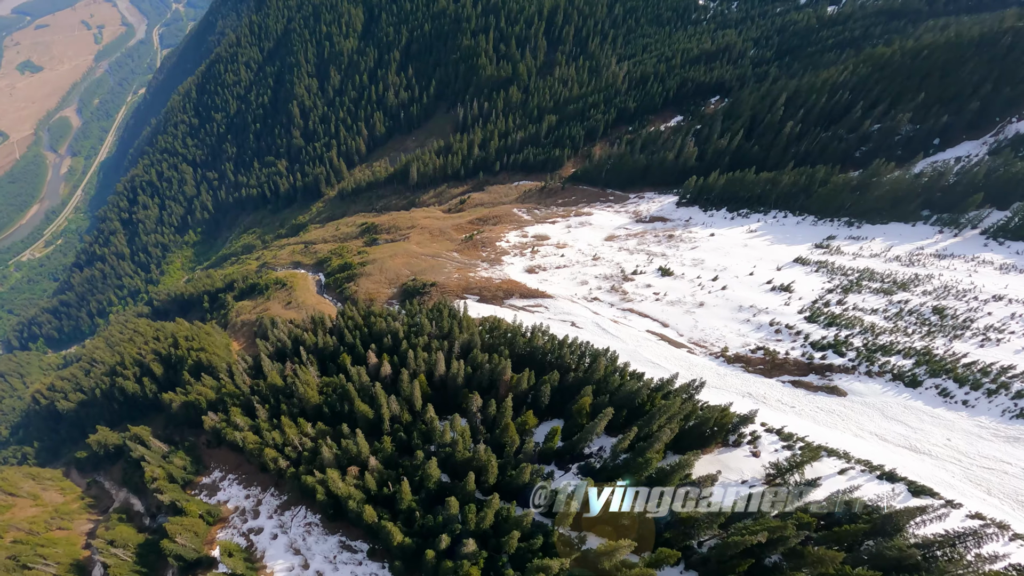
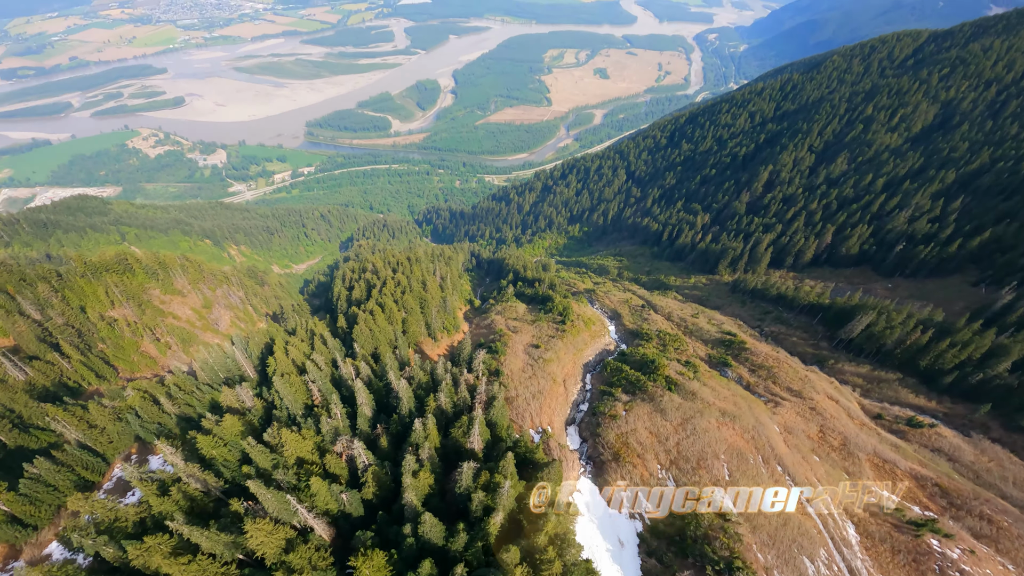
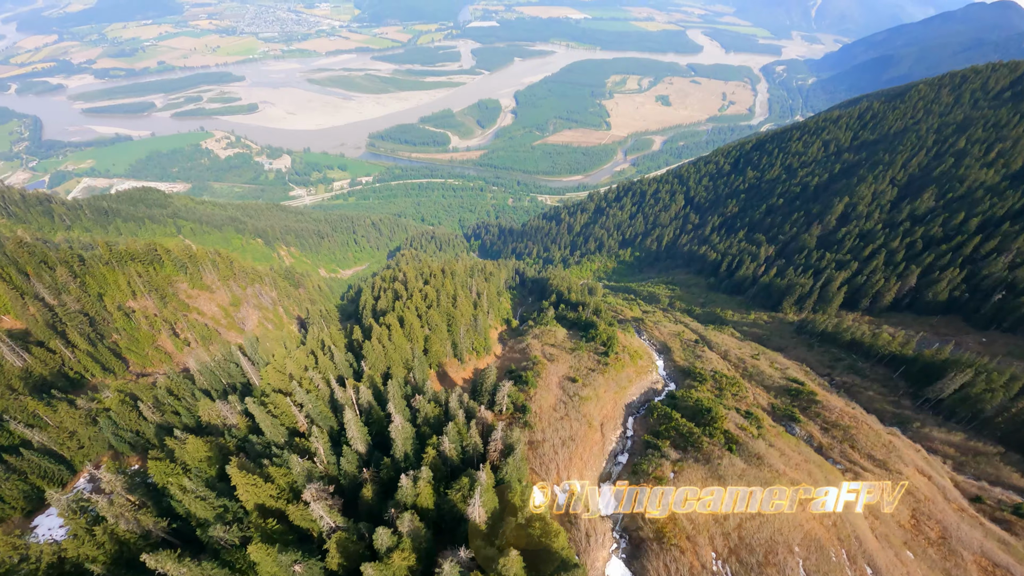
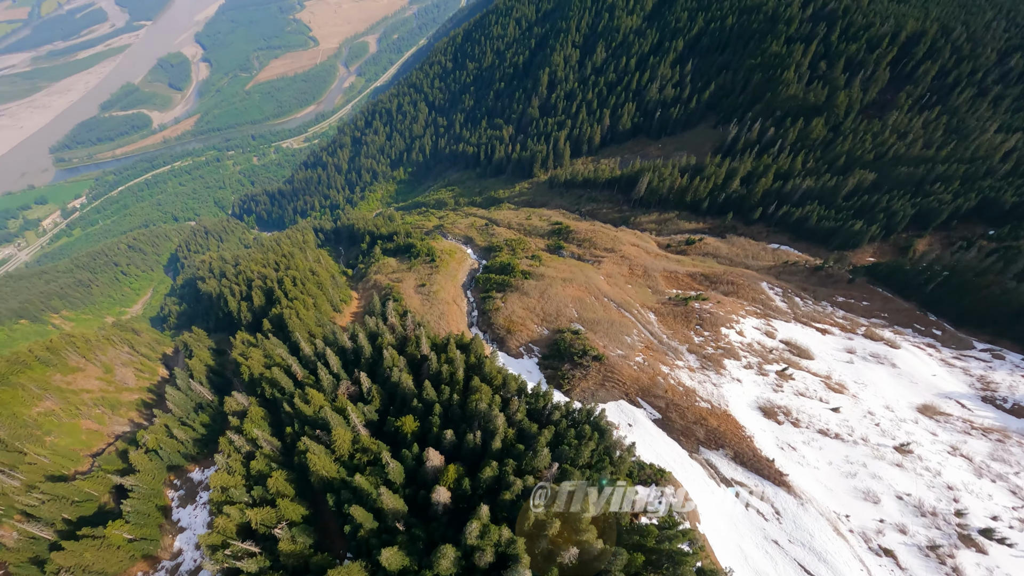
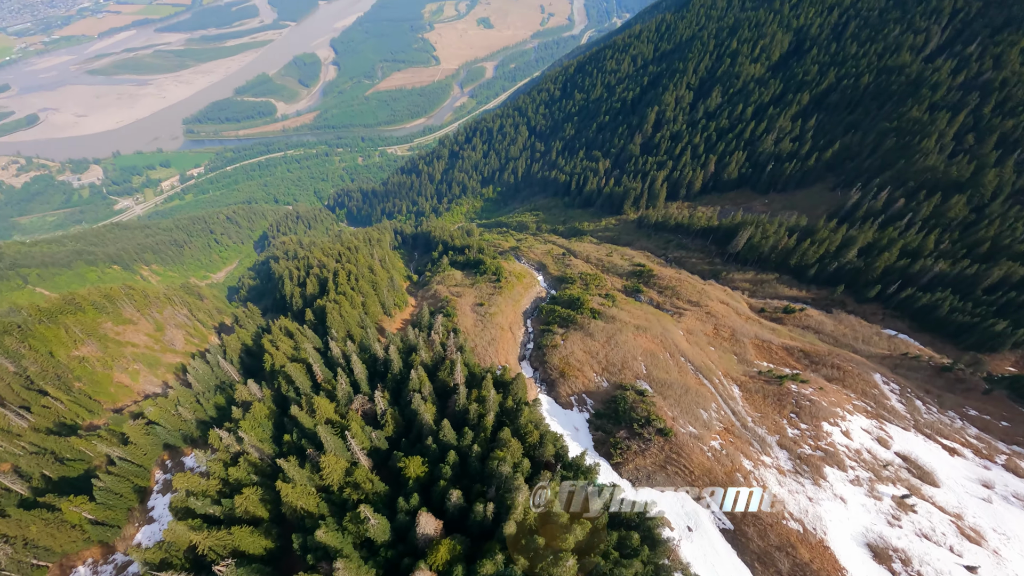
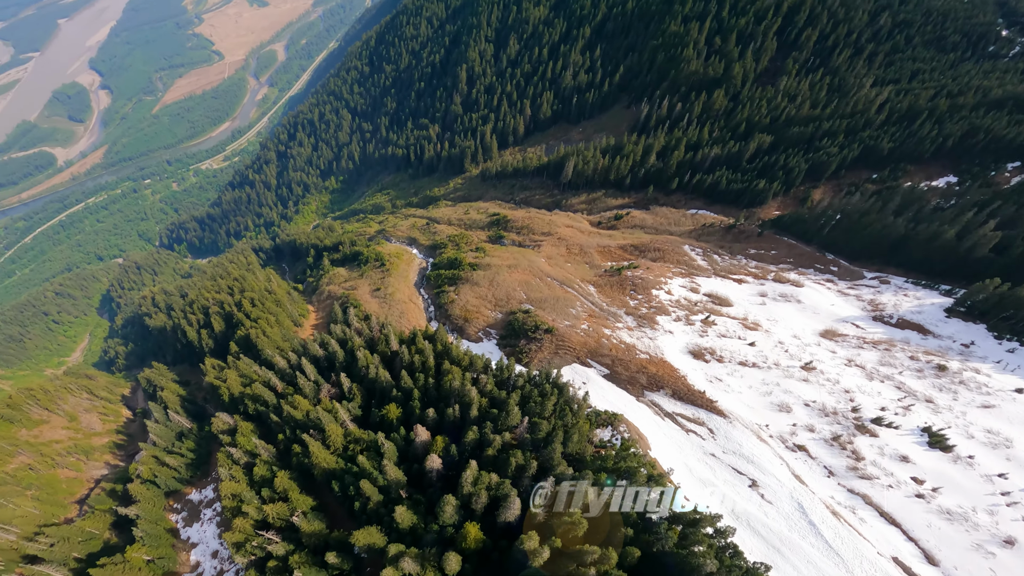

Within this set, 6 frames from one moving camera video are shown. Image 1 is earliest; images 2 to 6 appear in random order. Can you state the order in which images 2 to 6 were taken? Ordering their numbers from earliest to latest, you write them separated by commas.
6, 4, 5, 2, 3
